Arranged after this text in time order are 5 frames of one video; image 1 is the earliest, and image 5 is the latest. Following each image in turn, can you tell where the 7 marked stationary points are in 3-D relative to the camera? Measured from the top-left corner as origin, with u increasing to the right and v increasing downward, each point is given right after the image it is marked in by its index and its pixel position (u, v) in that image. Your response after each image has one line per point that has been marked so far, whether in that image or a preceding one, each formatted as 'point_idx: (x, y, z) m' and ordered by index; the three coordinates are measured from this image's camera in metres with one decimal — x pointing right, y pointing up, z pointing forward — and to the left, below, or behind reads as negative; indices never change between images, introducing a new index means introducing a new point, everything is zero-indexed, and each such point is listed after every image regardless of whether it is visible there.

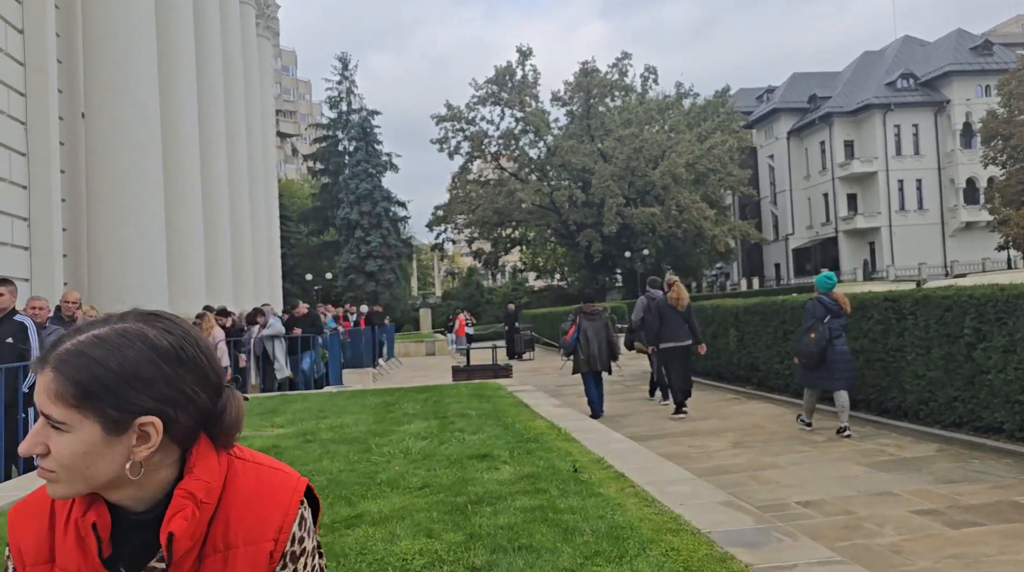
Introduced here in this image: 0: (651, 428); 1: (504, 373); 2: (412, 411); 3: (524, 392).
0: (+1.6, -1.7, +10.8) m
1: (-0.1, -1.1, +11.9) m
2: (-0.9, -1.1, +8.4) m
3: (+0.1, -1.1, +9.8) m
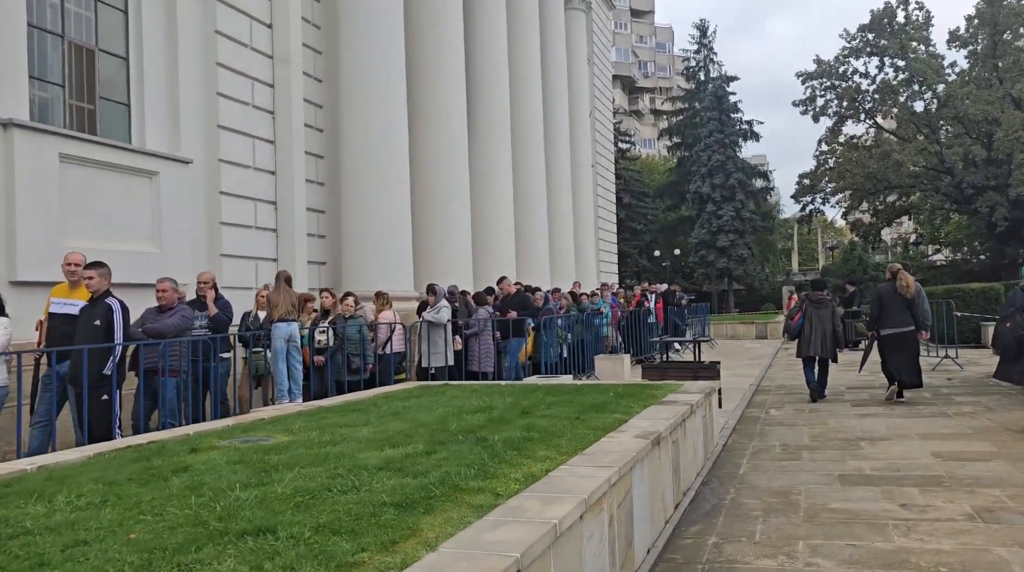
0: (+3.1, -1.5, +7.6) m
1: (+2.0, -0.9, +9.3) m
2: (-0.2, -0.9, +6.4) m
3: (+1.3, -0.9, +7.3) m
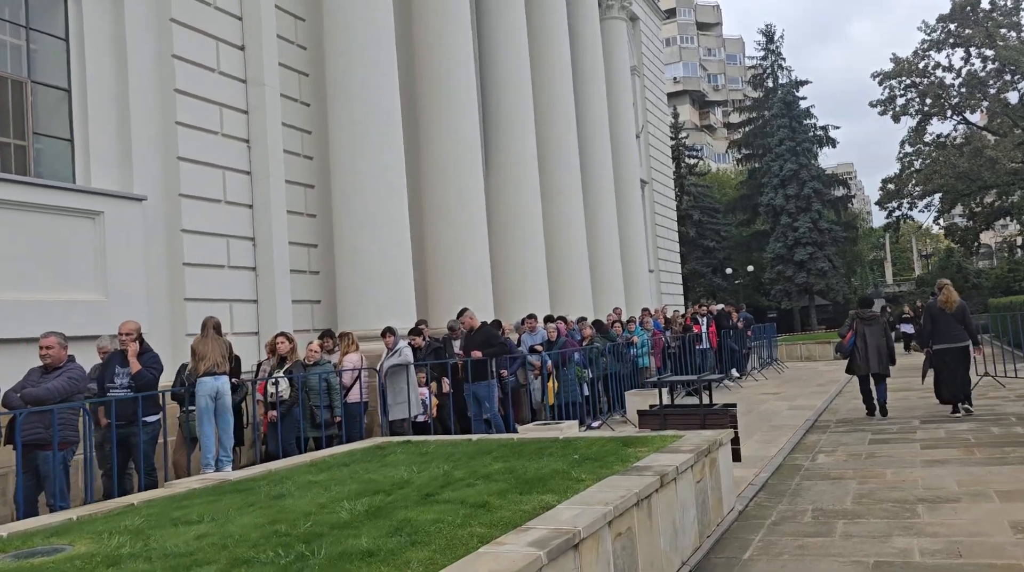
0: (+2.6, -1.6, +5.5) m
1: (+1.7, -1.1, +7.4) m
2: (-0.8, -1.2, +4.8) m
3: (+0.8, -1.1, +5.5) m
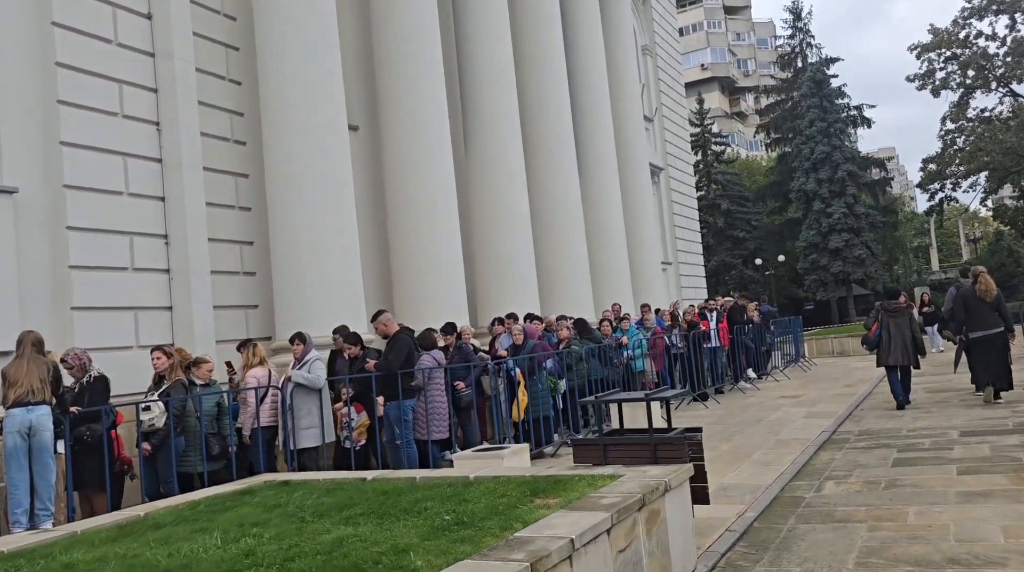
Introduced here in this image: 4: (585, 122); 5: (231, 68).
0: (+1.8, -1.5, +3.6) m
1: (+1.0, -1.0, +5.5) m
2: (-1.7, -1.2, +3.0) m
3: (0.0, -1.1, +3.6) m
4: (+1.6, +3.6, +19.2) m
5: (-3.6, +2.8, +11.9) m
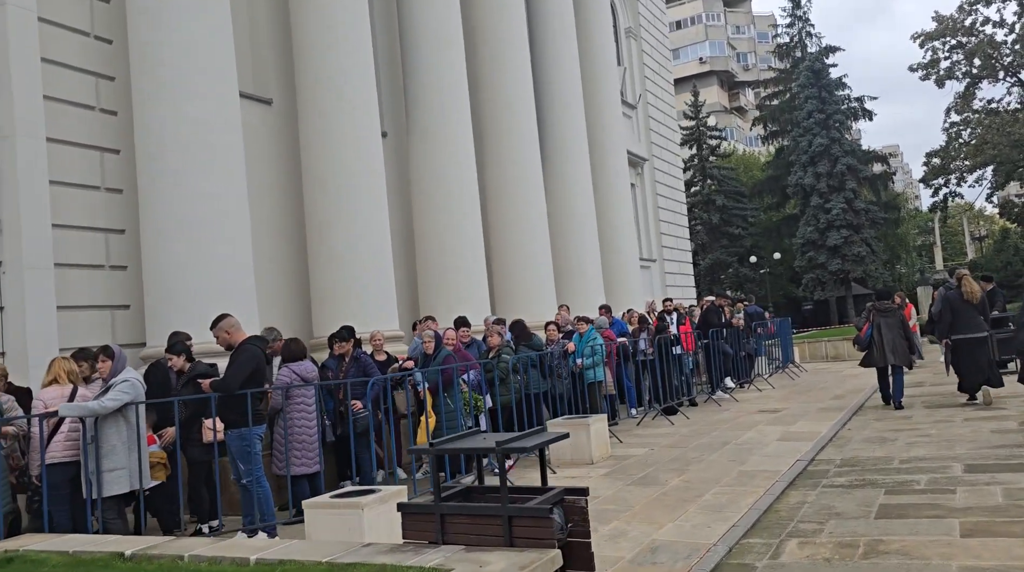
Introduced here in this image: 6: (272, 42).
0: (+0.9, -1.5, +1.7) m
1: (0.0, -1.0, +3.6) m
2: (-2.6, -1.2, +1.1) m
3: (-0.9, -1.1, +1.7) m
4: (+0.8, +3.7, +17.3) m
5: (-4.5, +2.9, +10.0) m
6: (-3.3, +3.4, +12.8) m
